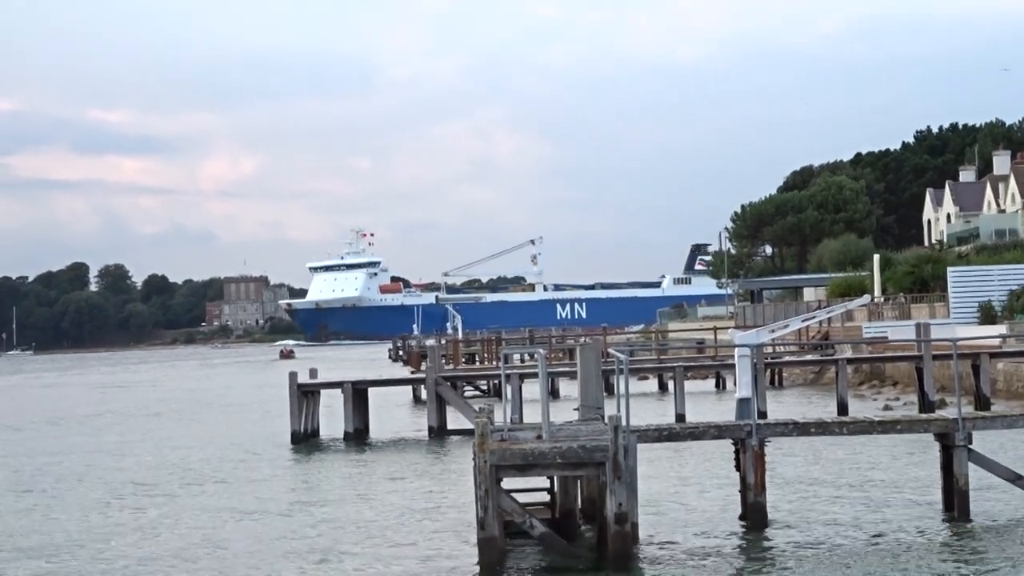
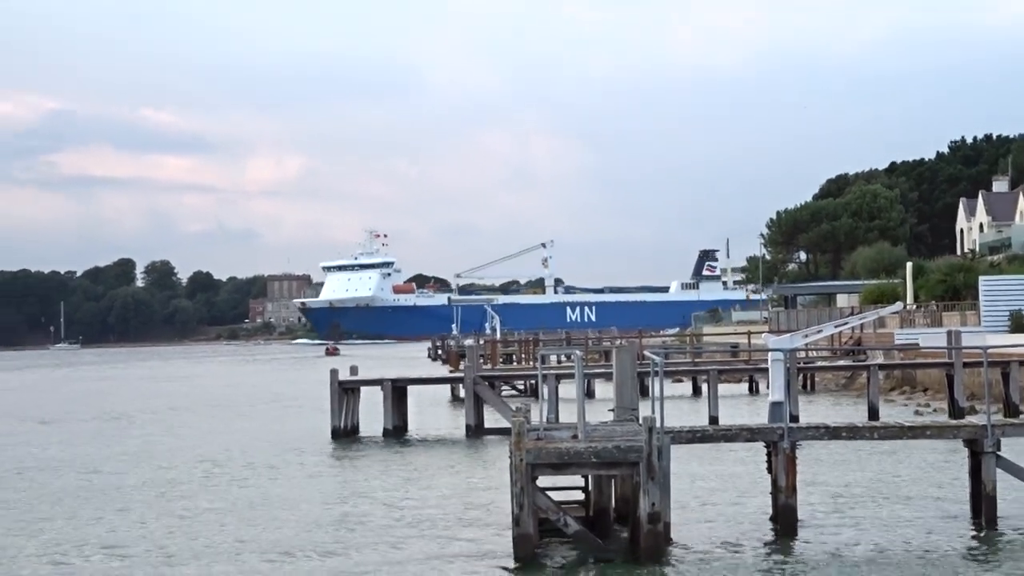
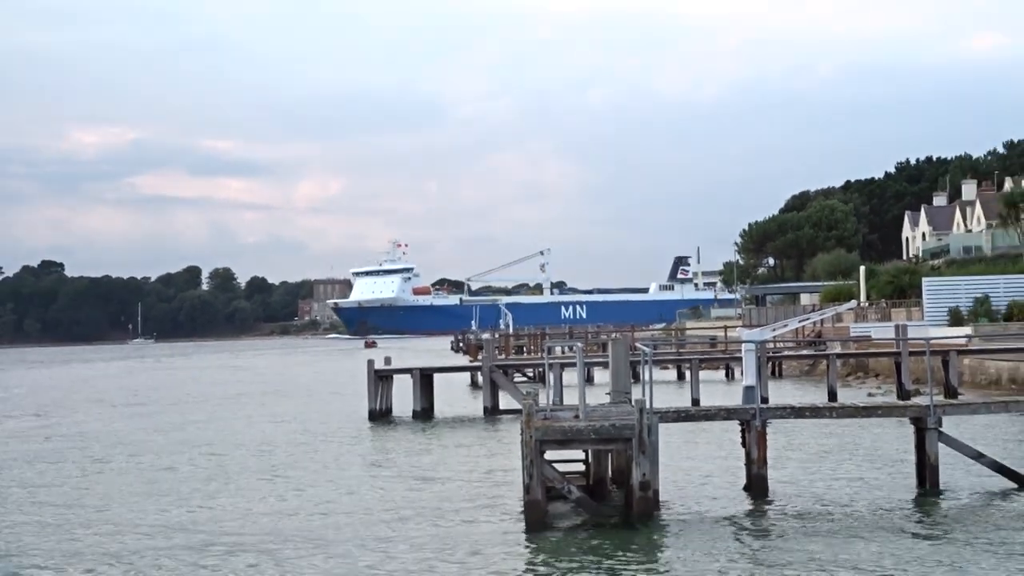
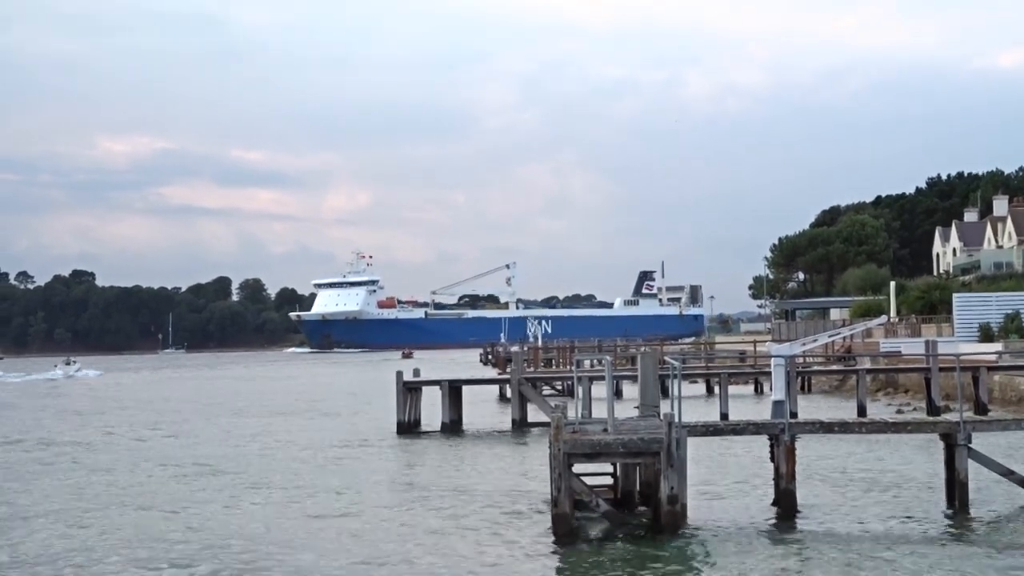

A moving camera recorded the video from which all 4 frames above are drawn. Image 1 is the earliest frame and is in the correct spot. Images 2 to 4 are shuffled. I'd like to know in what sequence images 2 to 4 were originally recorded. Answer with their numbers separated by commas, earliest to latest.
2, 3, 4
